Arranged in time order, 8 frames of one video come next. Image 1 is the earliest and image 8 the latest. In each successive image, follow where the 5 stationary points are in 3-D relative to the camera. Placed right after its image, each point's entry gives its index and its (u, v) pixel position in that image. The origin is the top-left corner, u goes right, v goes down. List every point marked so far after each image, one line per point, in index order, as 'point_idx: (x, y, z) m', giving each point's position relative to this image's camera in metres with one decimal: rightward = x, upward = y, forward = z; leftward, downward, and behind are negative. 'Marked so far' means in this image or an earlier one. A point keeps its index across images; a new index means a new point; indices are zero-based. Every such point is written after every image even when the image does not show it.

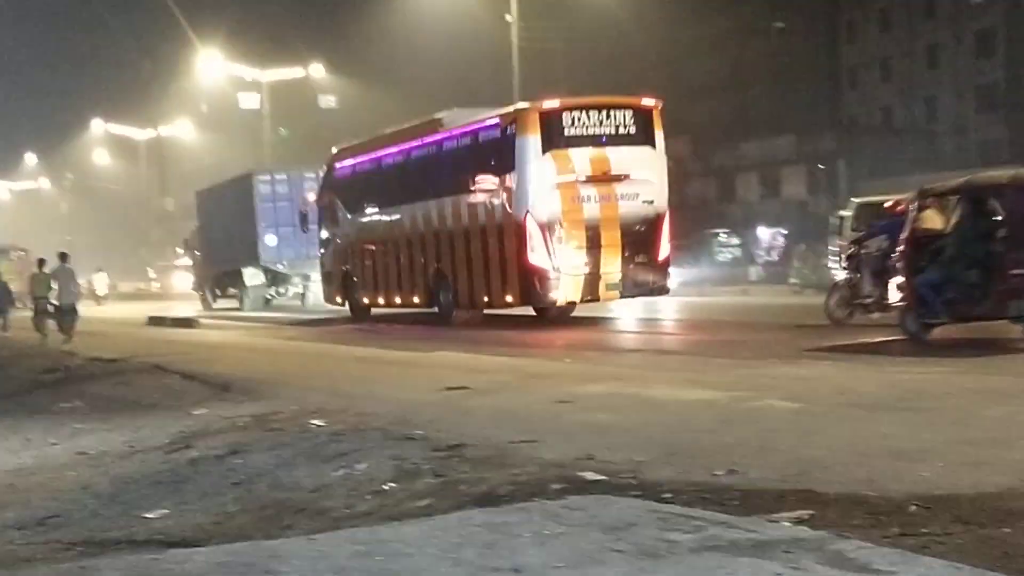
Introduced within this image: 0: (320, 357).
0: (-2.4, -0.9, +18.1) m
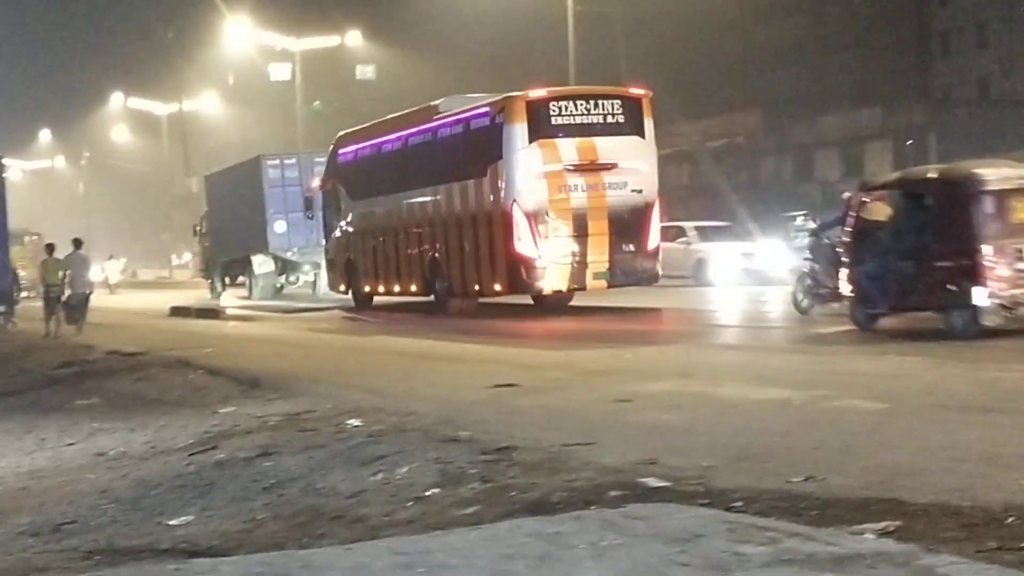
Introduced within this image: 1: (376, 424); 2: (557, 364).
0: (-1.7, -0.8, +17.0) m
1: (-1.2, -1.2, +12.5) m
2: (+0.5, -0.8, +15.0) m
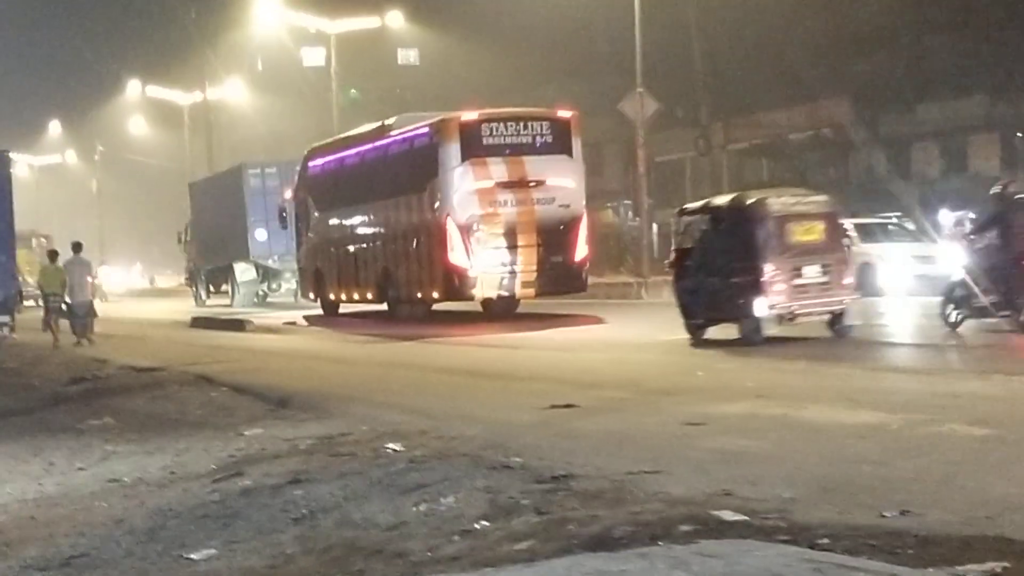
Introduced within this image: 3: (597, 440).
0: (-1.1, -0.9, +15.7) m
1: (-0.7, -1.2, +11.3) m
2: (+1.0, -0.9, +13.7) m
3: (+0.7, -1.2, +11.4) m
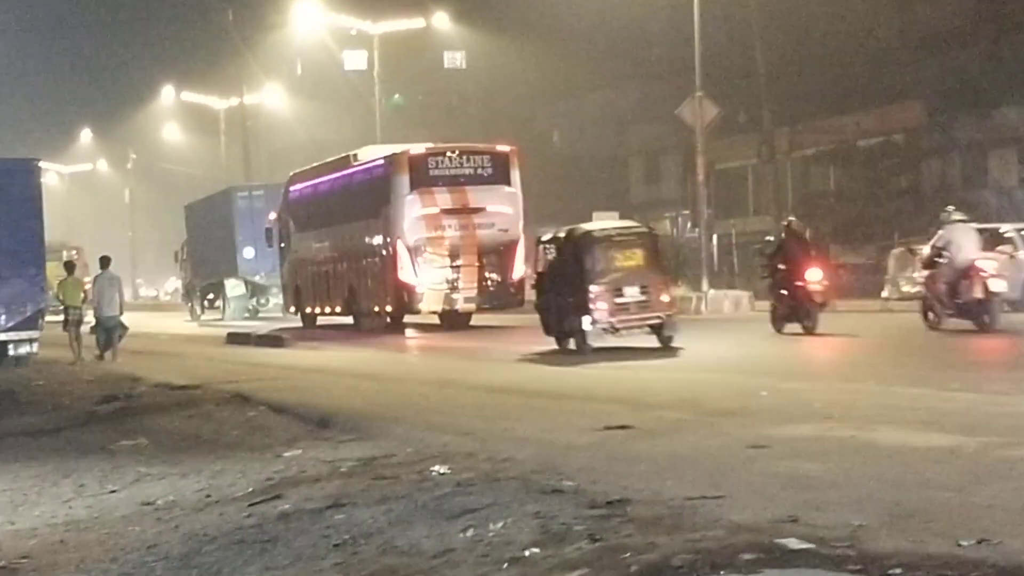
0: (-0.6, -1.0, +15.2) m
1: (-0.3, -1.3, +10.7) m
2: (+1.5, -1.0, +13.1) m
3: (+1.1, -1.3, +10.8) m
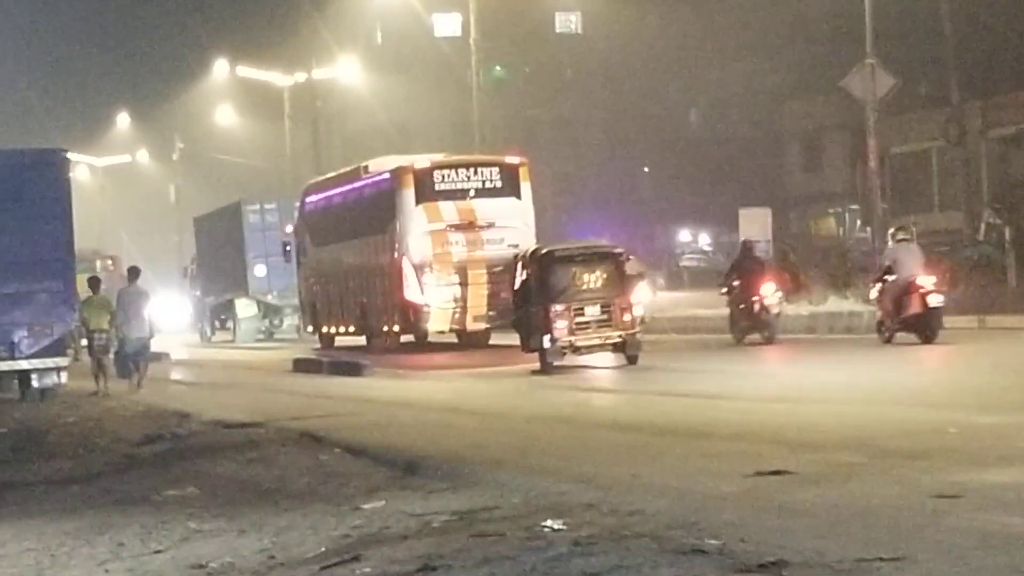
0: (+0.3, -1.2, +13.2) m
1: (+0.4, -1.4, +8.7) m
2: (+2.3, -1.1, +11.0) m
3: (+1.8, -1.4, +8.8) m
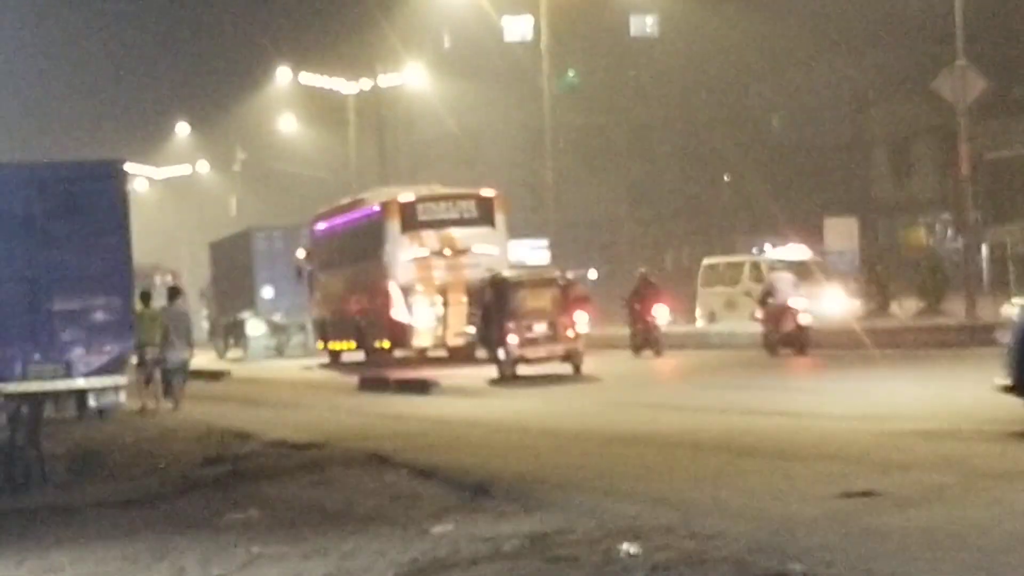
0: (+0.8, -1.3, +12.8) m
1: (+0.8, -1.5, +8.3) m
2: (+2.8, -1.2, +10.6) m
3: (+2.3, -1.4, +8.4) m
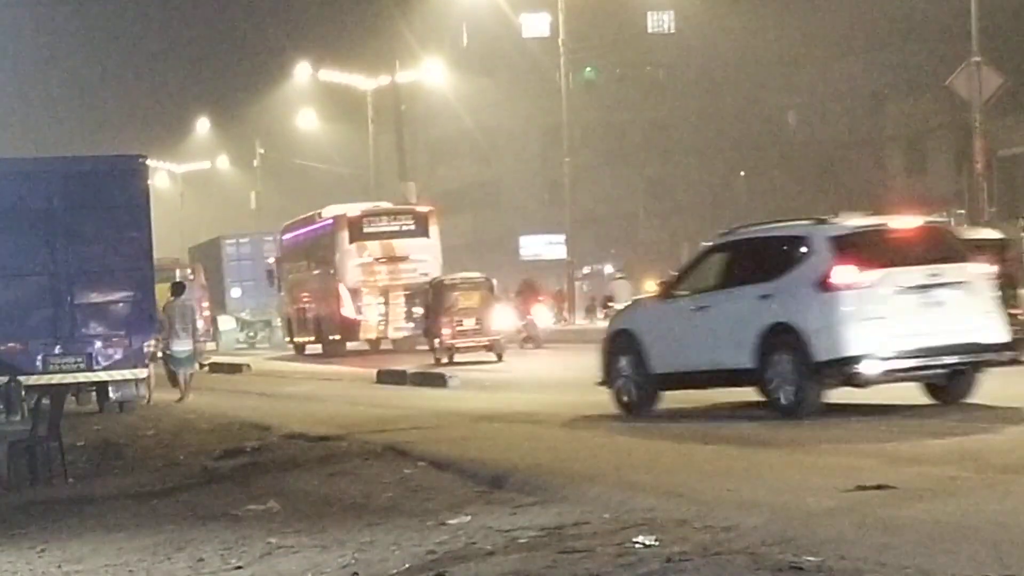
0: (+1.0, -1.3, +12.9) m
1: (+0.9, -1.5, +8.4) m
2: (+2.9, -1.2, +10.7) m
3: (+2.3, -1.4, +8.5) m
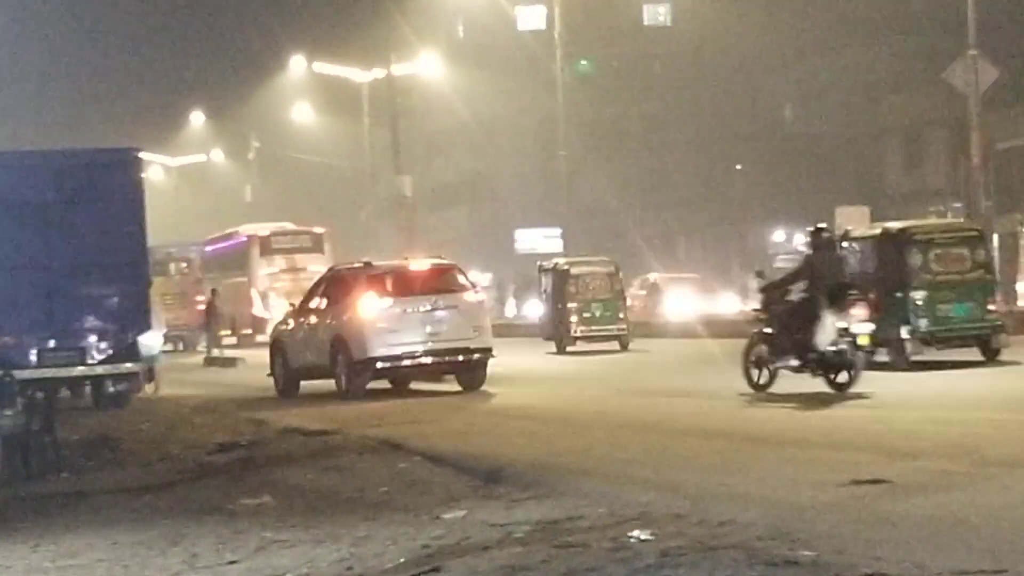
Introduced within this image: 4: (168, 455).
0: (+0.9, -1.2, +12.9) m
1: (+0.9, -1.4, +8.4) m
2: (+2.9, -1.1, +10.6) m
3: (+2.3, -1.4, +8.4) m
4: (-3.2, -1.5, +13.7) m
